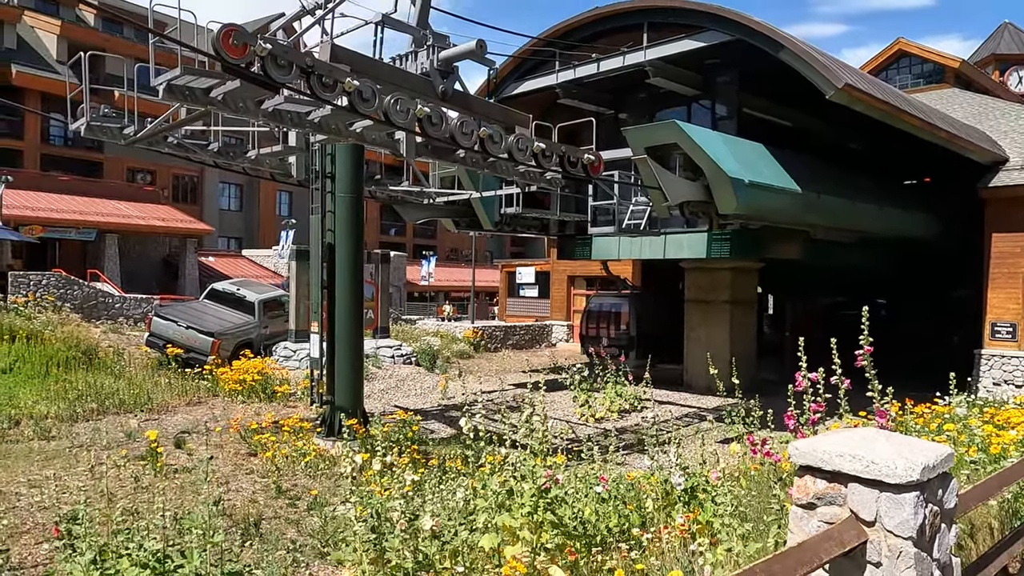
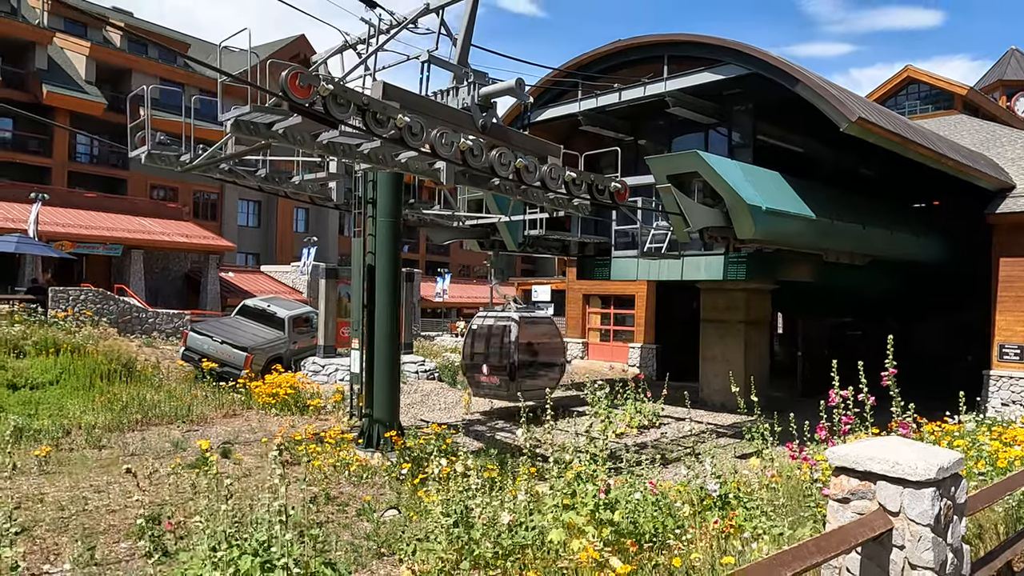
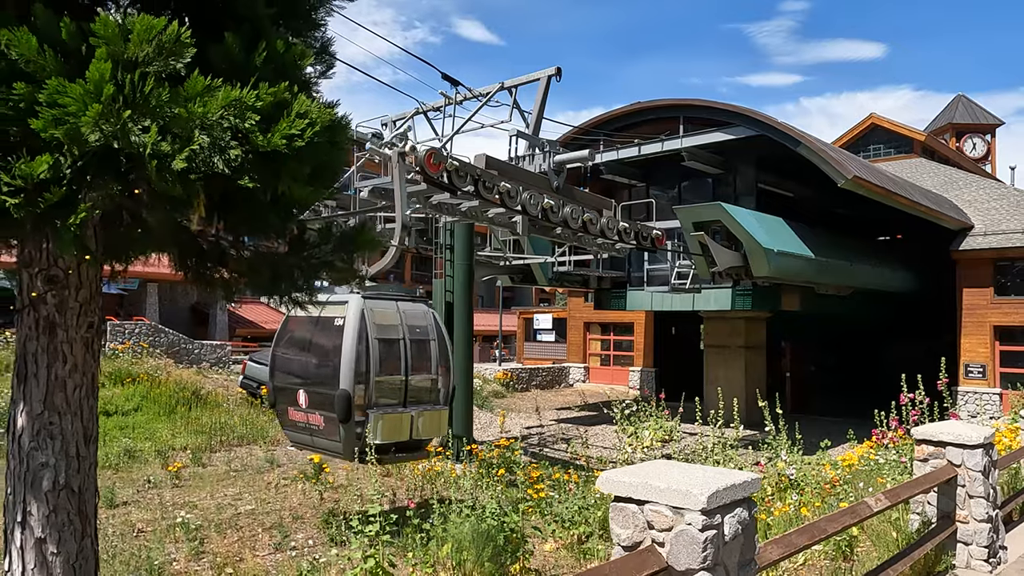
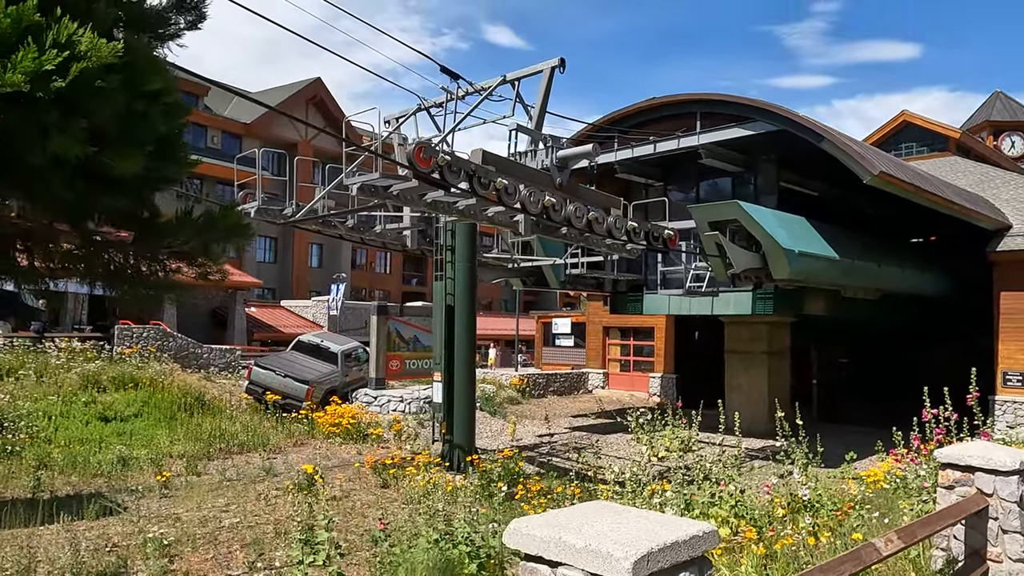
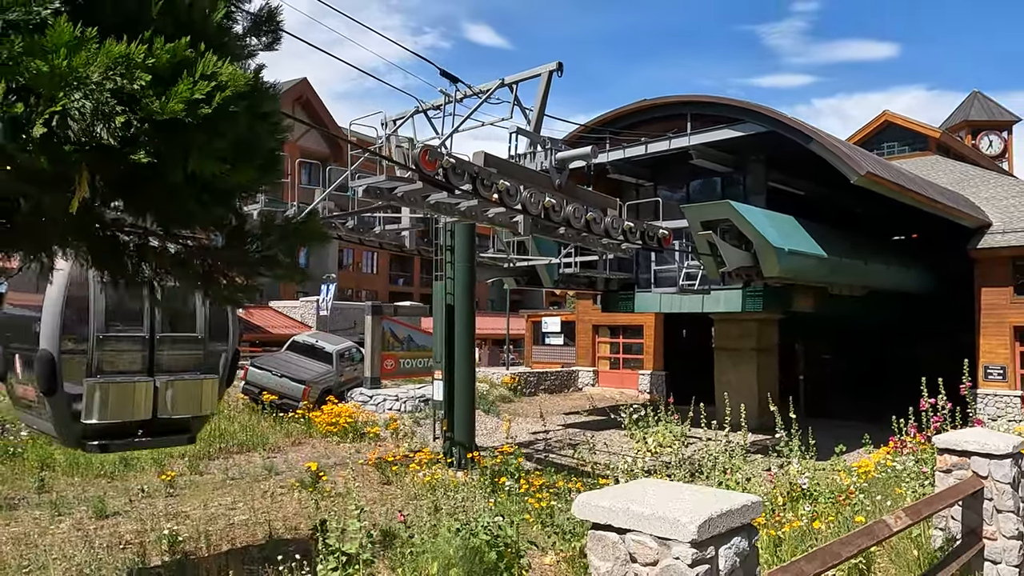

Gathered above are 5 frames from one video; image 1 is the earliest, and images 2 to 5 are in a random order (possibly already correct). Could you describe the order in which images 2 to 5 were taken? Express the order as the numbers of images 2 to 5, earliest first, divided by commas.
2, 4, 5, 3
